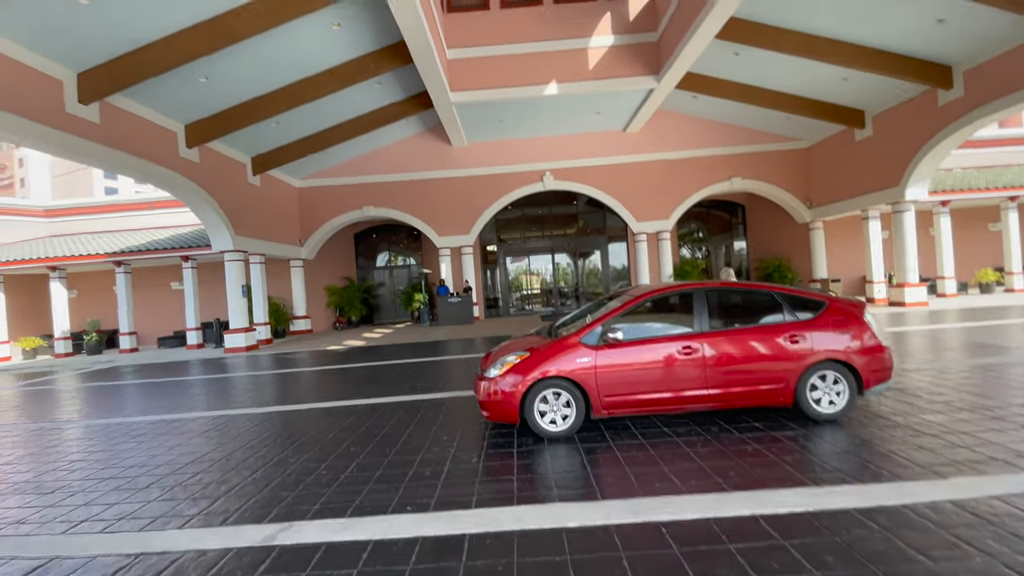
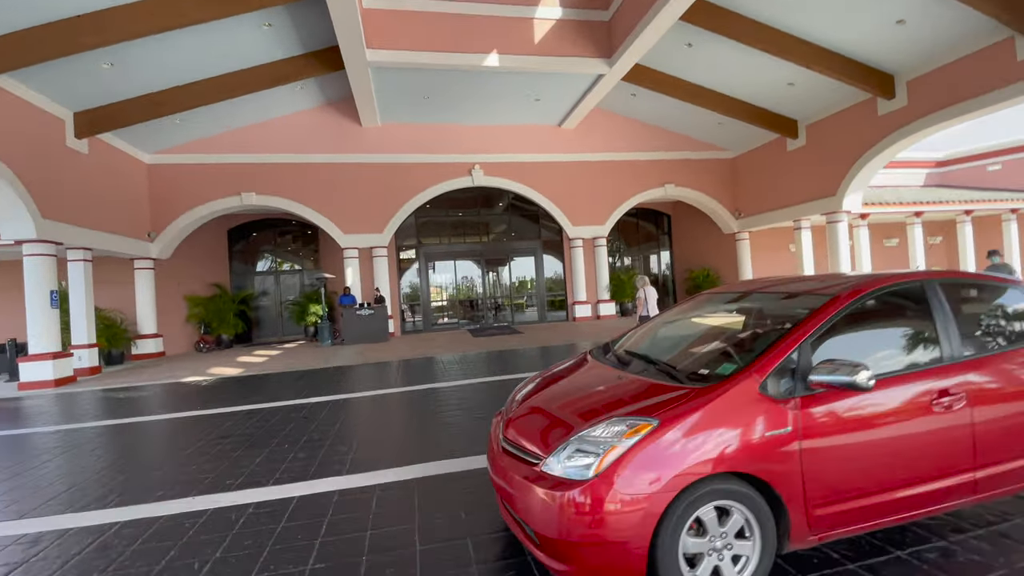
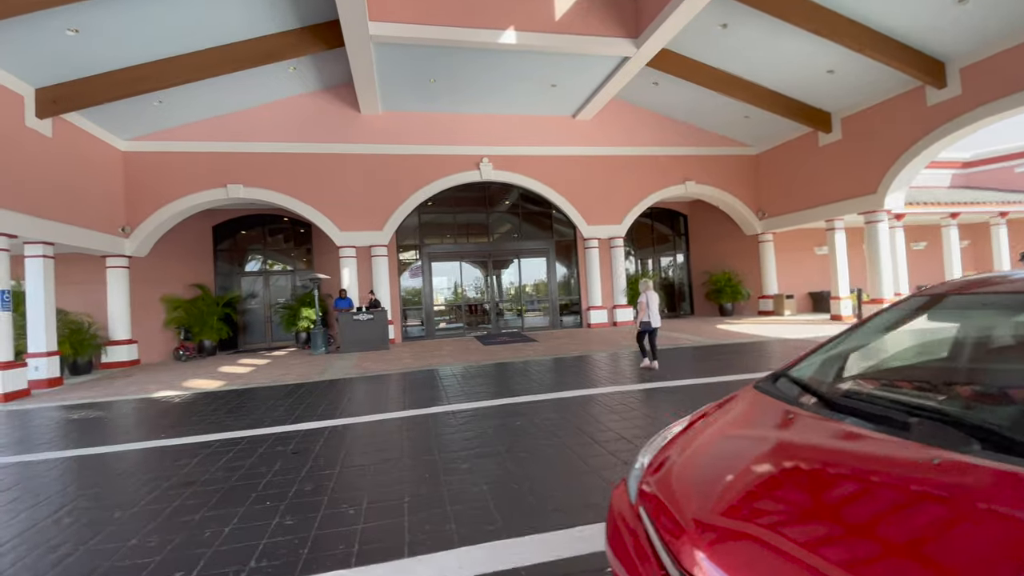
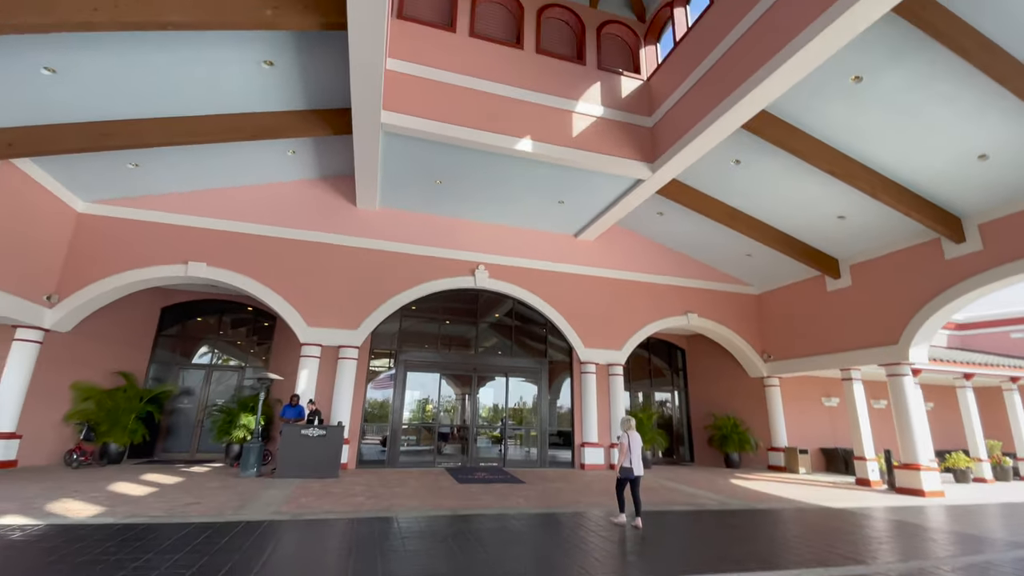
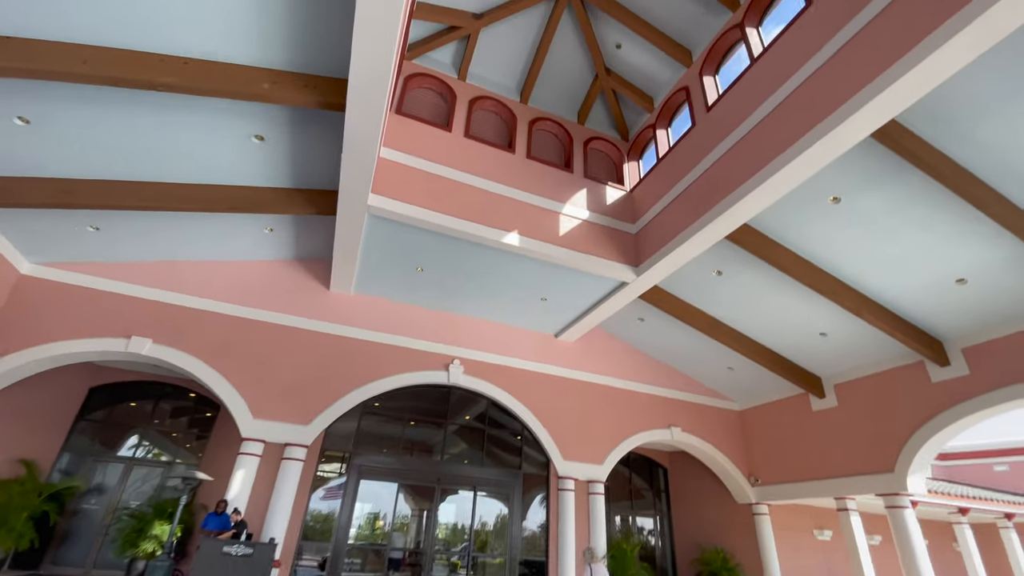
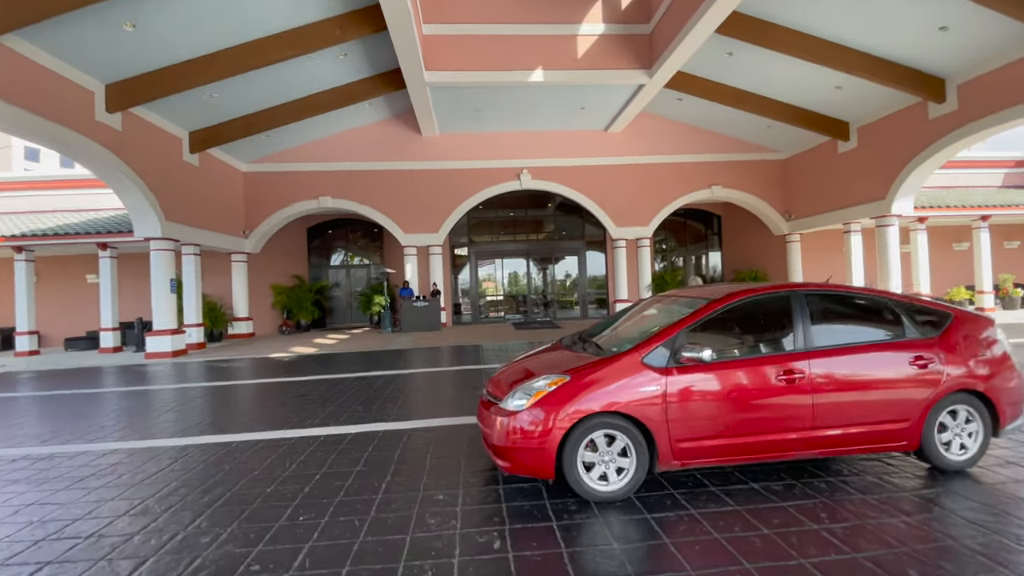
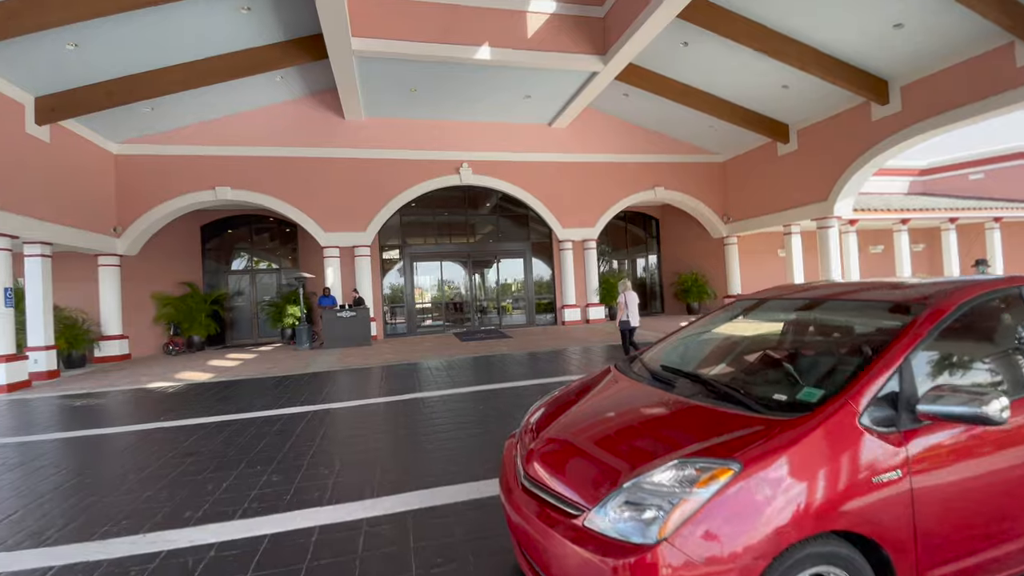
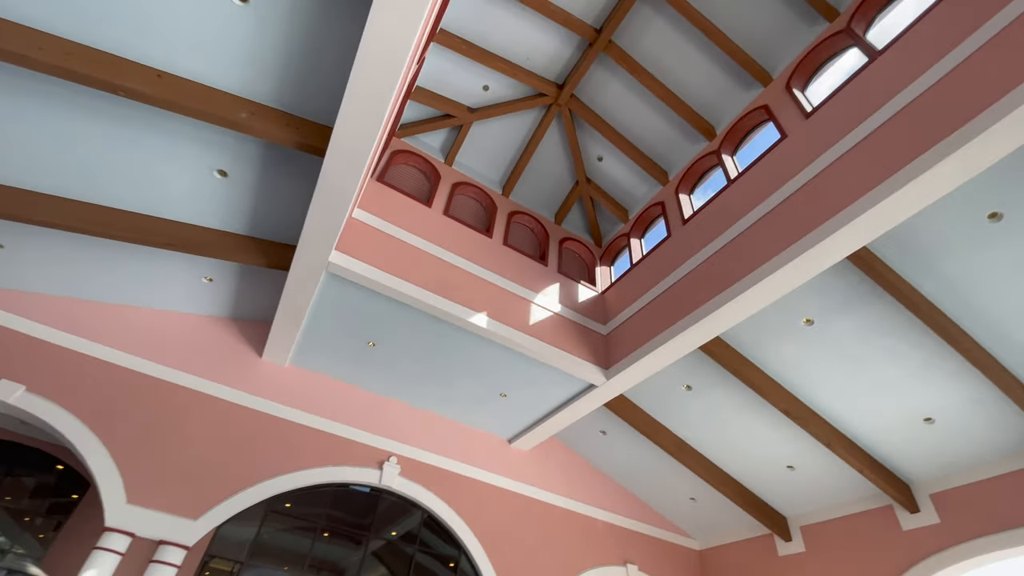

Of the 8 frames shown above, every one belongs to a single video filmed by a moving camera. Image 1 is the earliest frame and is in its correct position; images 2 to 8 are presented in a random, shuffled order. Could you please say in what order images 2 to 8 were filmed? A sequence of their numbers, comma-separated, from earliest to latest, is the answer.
6, 2, 7, 3, 4, 5, 8
